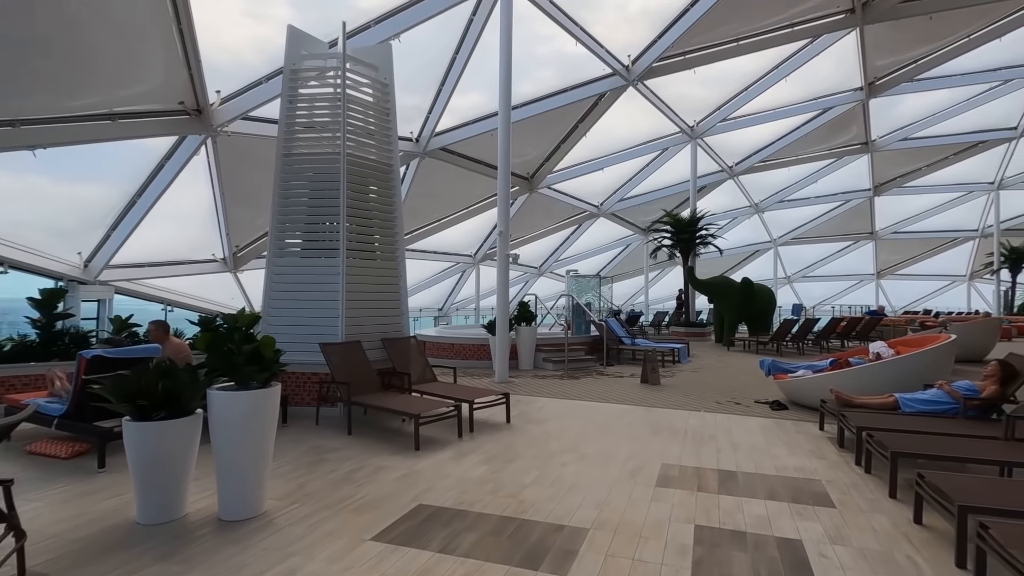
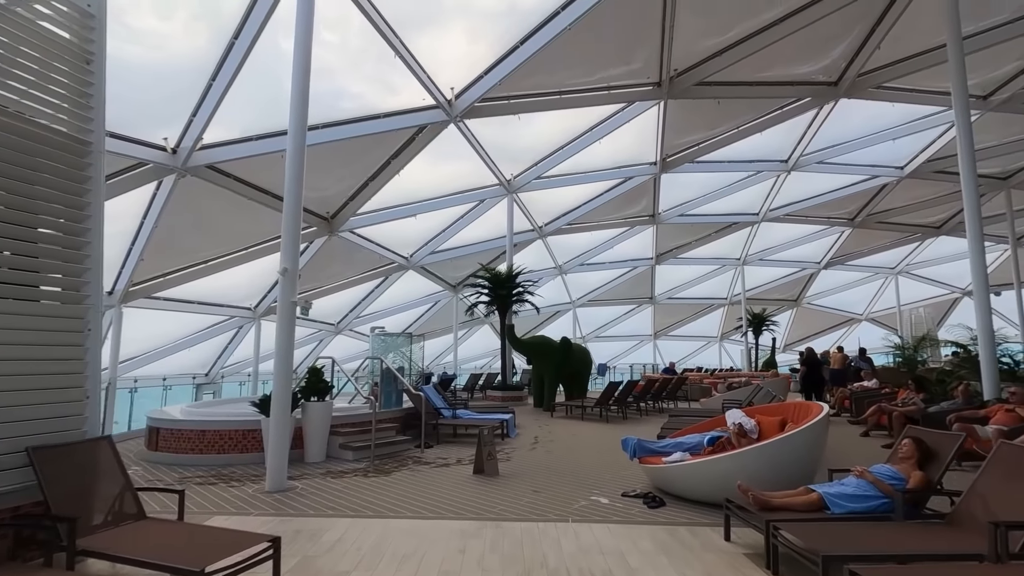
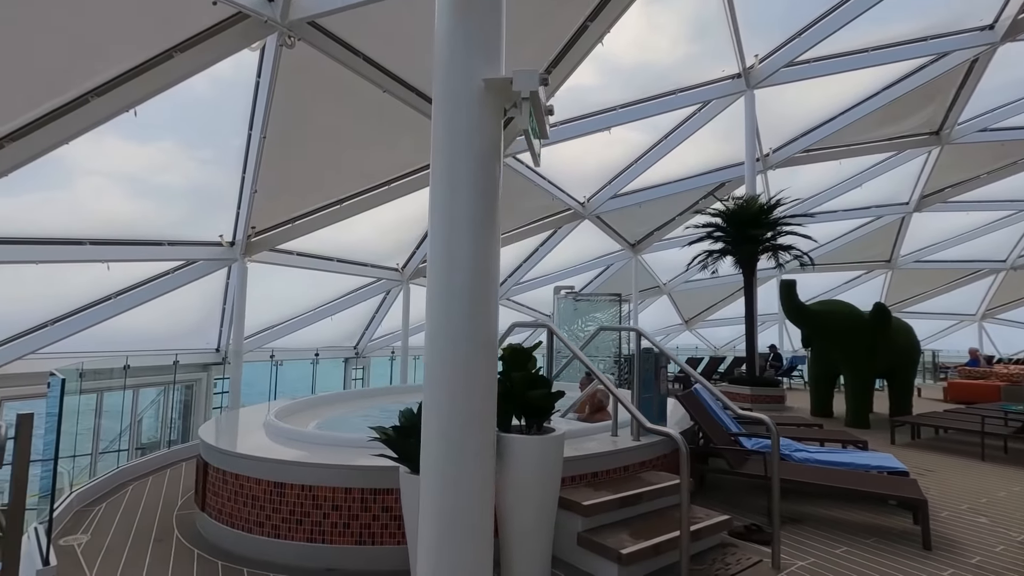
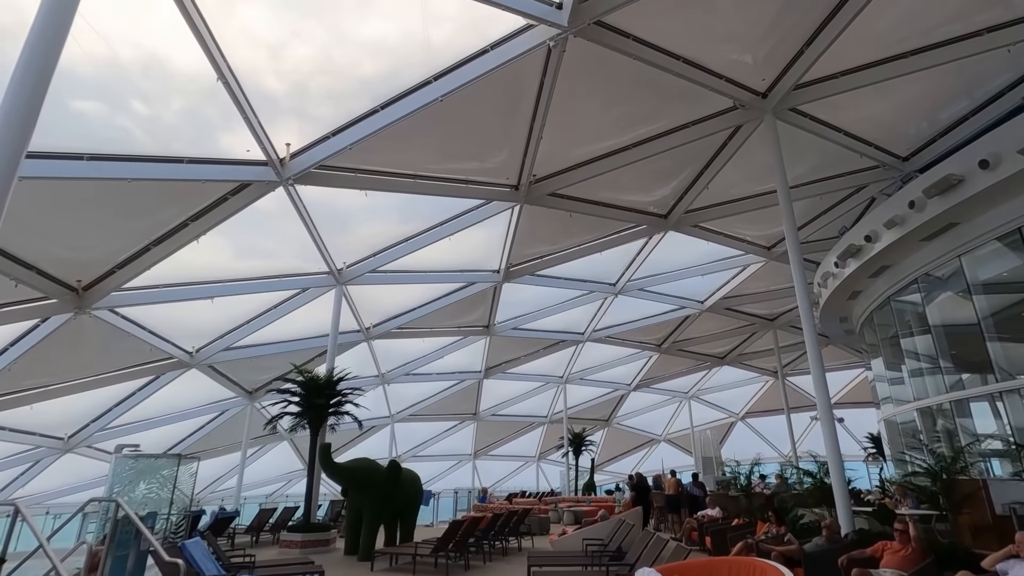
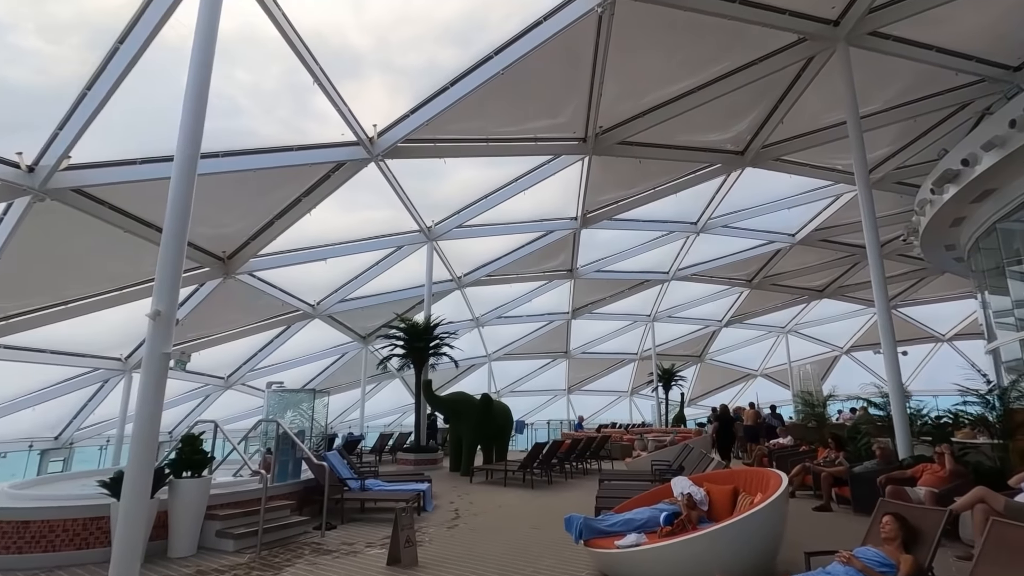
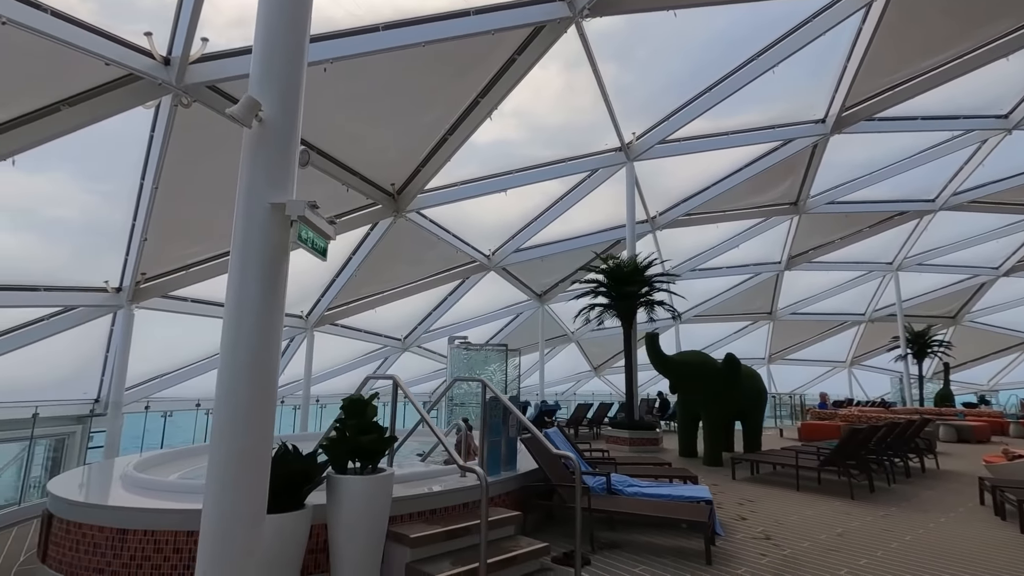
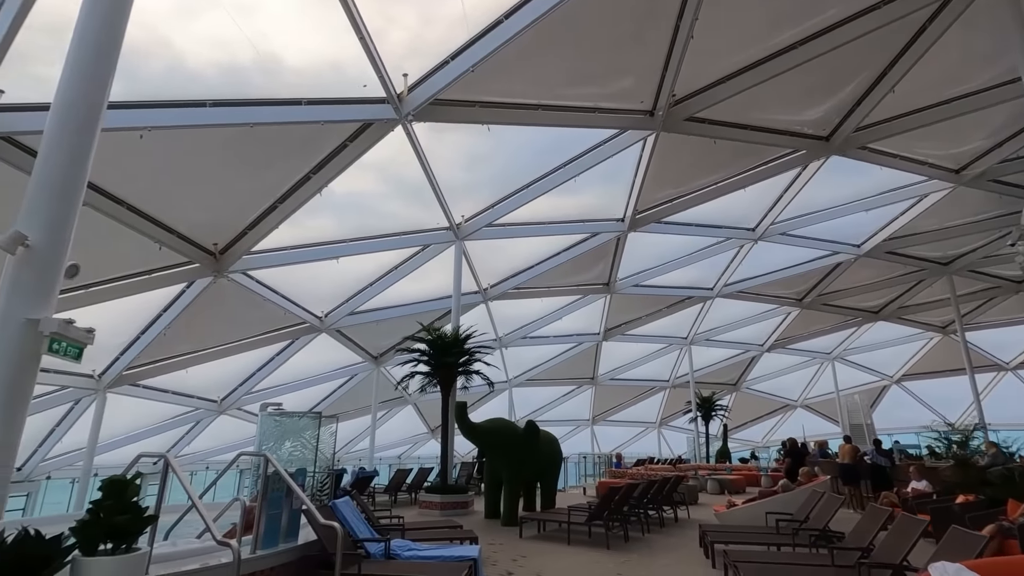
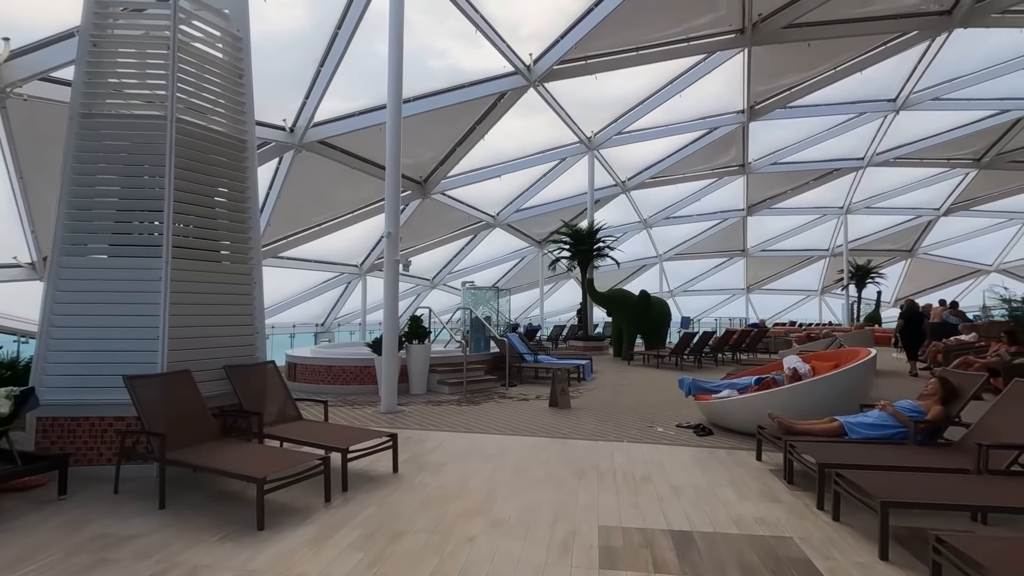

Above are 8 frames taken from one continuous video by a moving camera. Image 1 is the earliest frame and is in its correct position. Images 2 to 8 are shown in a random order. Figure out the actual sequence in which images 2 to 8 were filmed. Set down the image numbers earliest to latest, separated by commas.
8, 2, 5, 4, 7, 6, 3
